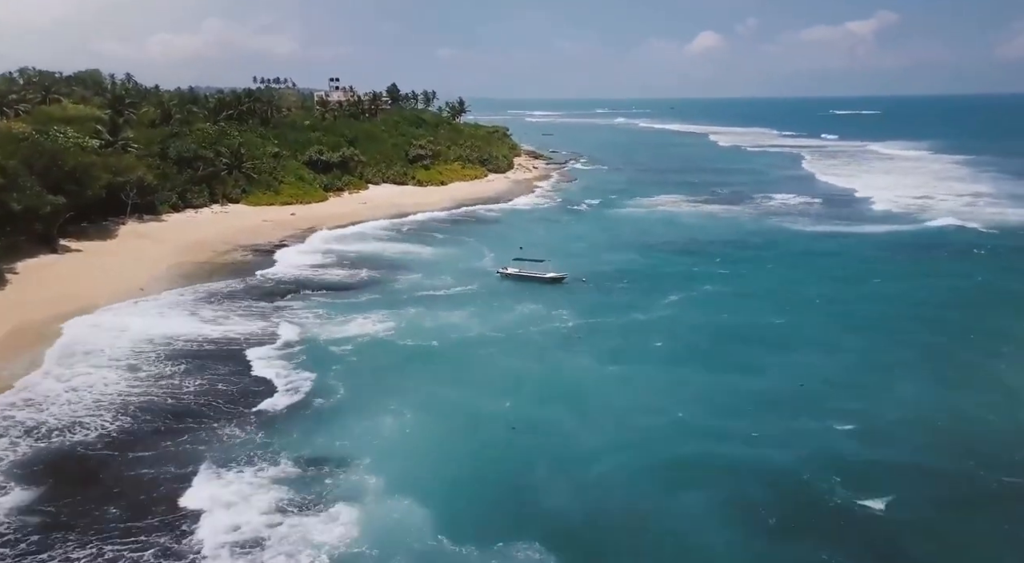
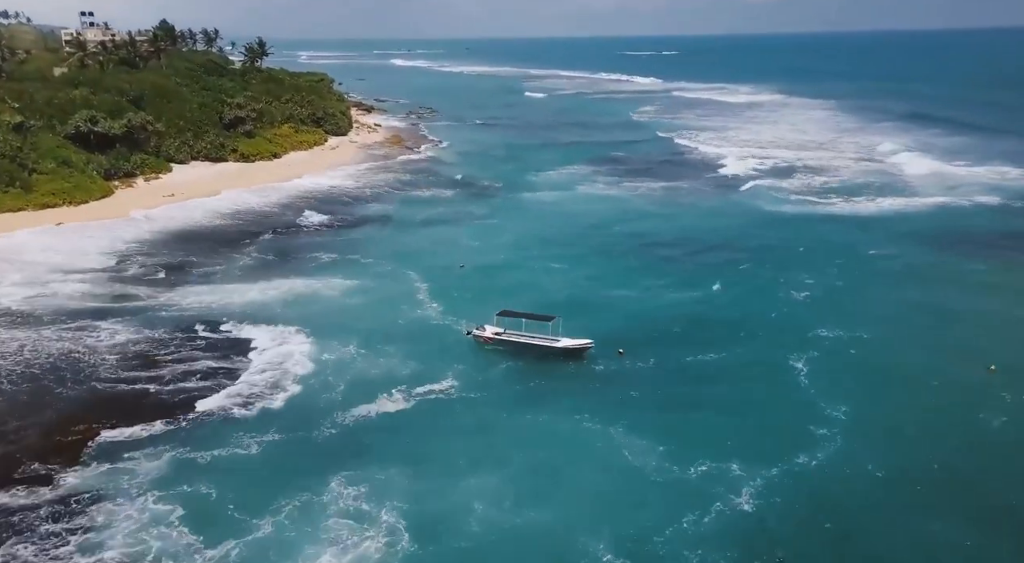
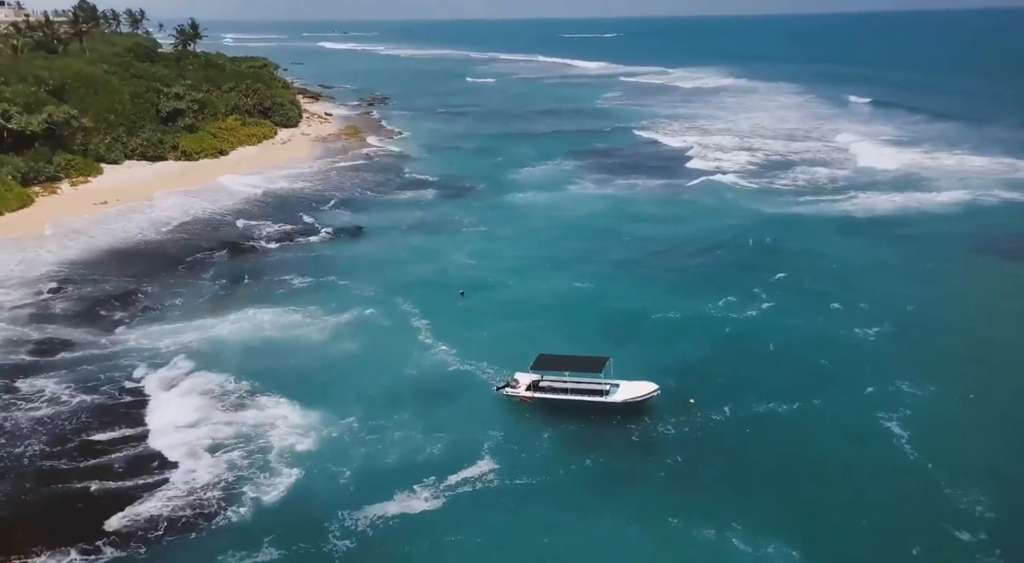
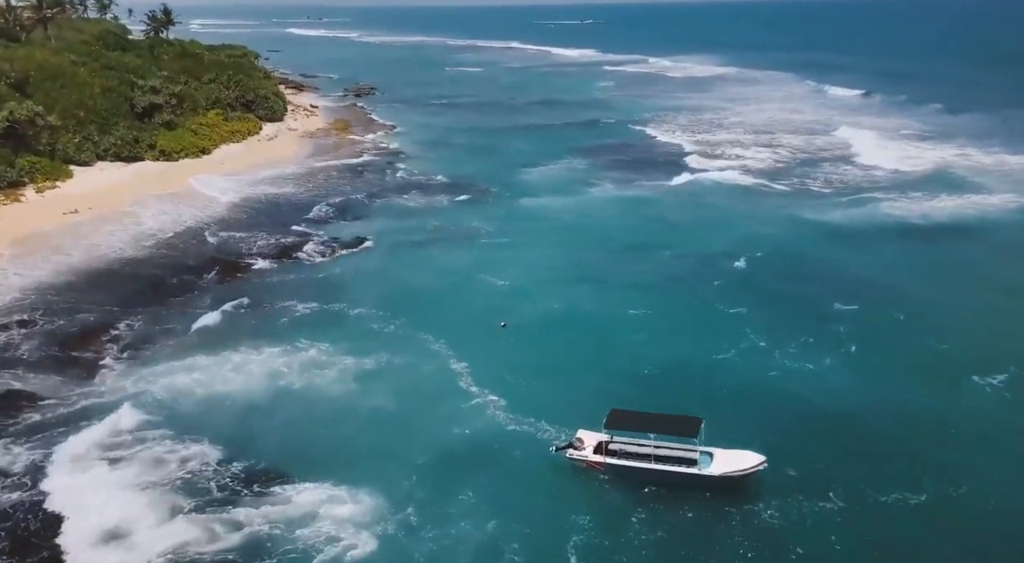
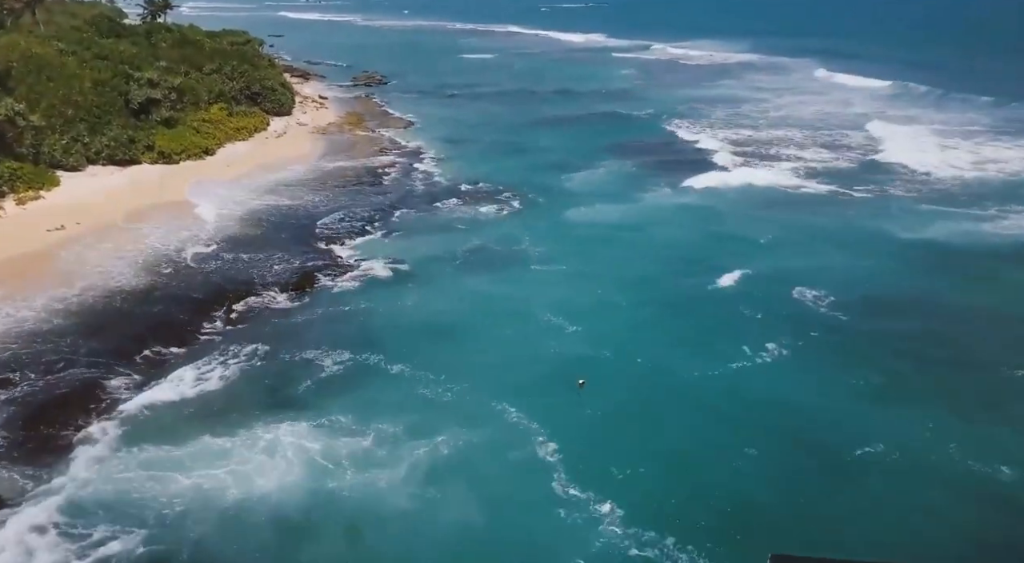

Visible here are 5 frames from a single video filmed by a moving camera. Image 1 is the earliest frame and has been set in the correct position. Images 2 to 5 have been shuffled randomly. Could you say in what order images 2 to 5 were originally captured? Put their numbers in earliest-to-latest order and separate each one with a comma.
2, 3, 4, 5
